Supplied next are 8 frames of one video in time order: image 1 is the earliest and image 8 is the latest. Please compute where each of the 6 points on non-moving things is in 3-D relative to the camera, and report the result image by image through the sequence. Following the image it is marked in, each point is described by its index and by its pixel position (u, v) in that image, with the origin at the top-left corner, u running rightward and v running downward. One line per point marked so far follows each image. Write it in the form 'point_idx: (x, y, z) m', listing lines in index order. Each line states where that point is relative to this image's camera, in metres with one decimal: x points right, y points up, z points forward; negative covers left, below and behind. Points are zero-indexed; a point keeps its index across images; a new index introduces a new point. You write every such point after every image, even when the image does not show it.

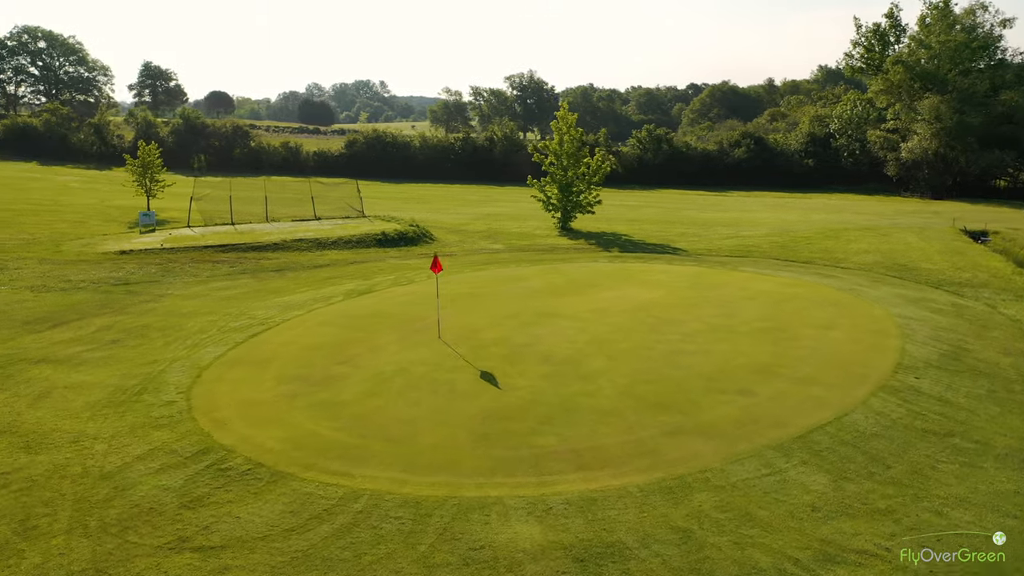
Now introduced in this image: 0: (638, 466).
0: (+1.7, -2.4, +11.1) m
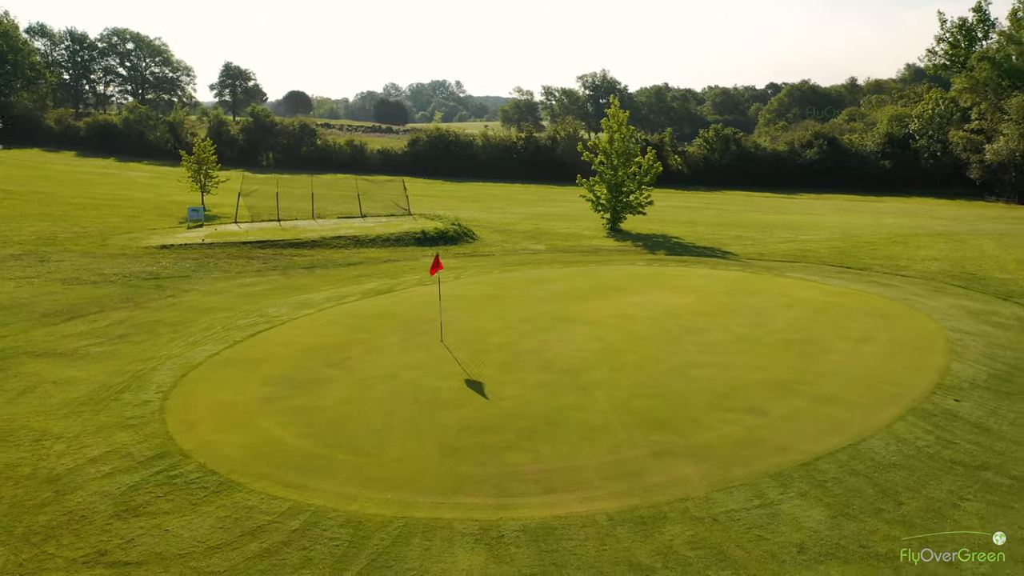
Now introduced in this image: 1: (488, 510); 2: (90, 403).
0: (+1.2, -2.5, +10.1) m
1: (-0.3, -2.6, +9.6) m
2: (-6.7, -1.8, +13.1) m
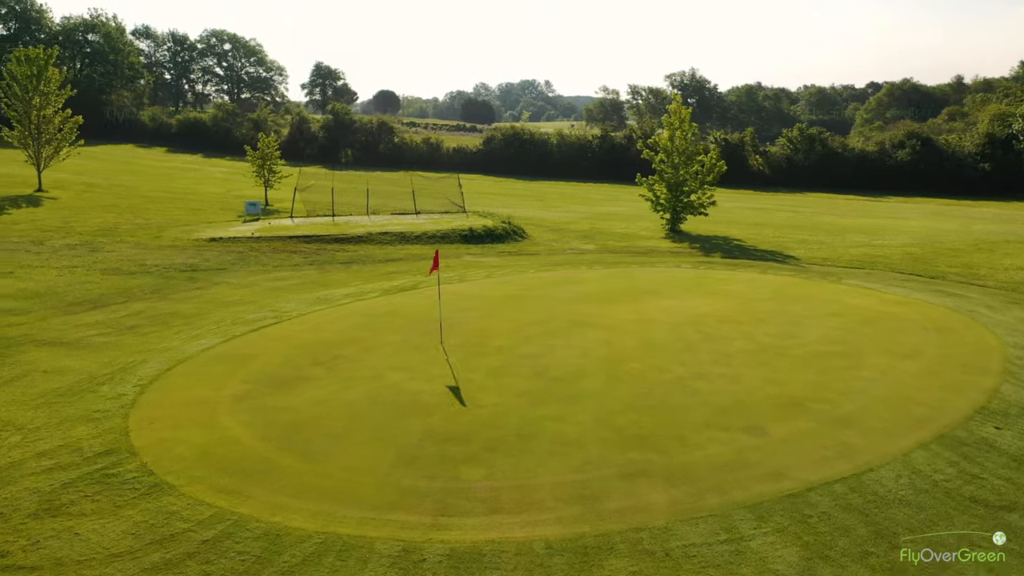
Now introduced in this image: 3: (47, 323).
0: (+0.5, -2.5, +9.1) m
1: (-1.0, -2.6, +8.8) m
2: (-7.0, -1.7, +13.0) m
3: (-10.0, -0.8, +17.7) m
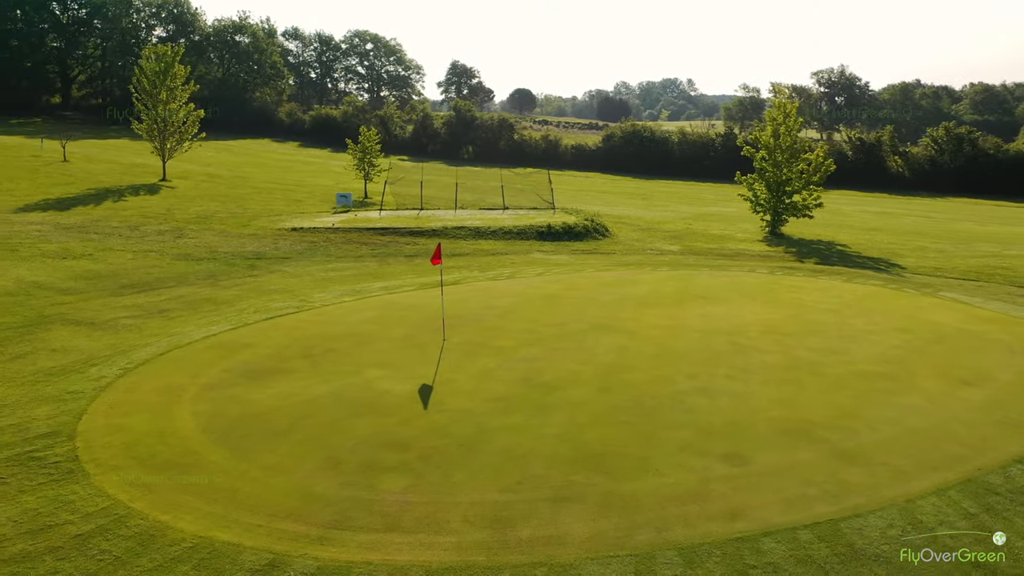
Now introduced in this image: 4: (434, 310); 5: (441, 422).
0: (-0.5, -2.5, +8.1) m
1: (-2.1, -2.5, +8.0) m
2: (-7.2, -1.4, +13.2) m
3: (-9.4, -0.4, +18.3) m
4: (-1.6, -0.4, +17.2) m
5: (-0.9, -1.8, +10.9) m
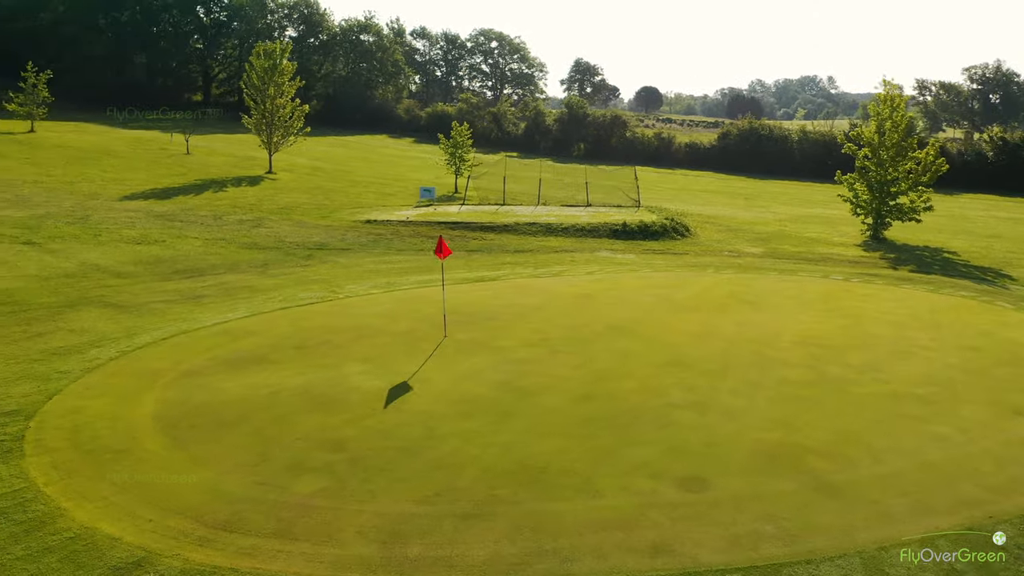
0: (-1.5, -2.4, +7.4) m
1: (-3.1, -2.3, +7.6) m
2: (-7.4, -1.1, +13.5) m
3: (-8.7, 0.0, +18.9) m
4: (-1.2, -0.3, +16.6) m
5: (-1.5, -1.7, +10.3) m
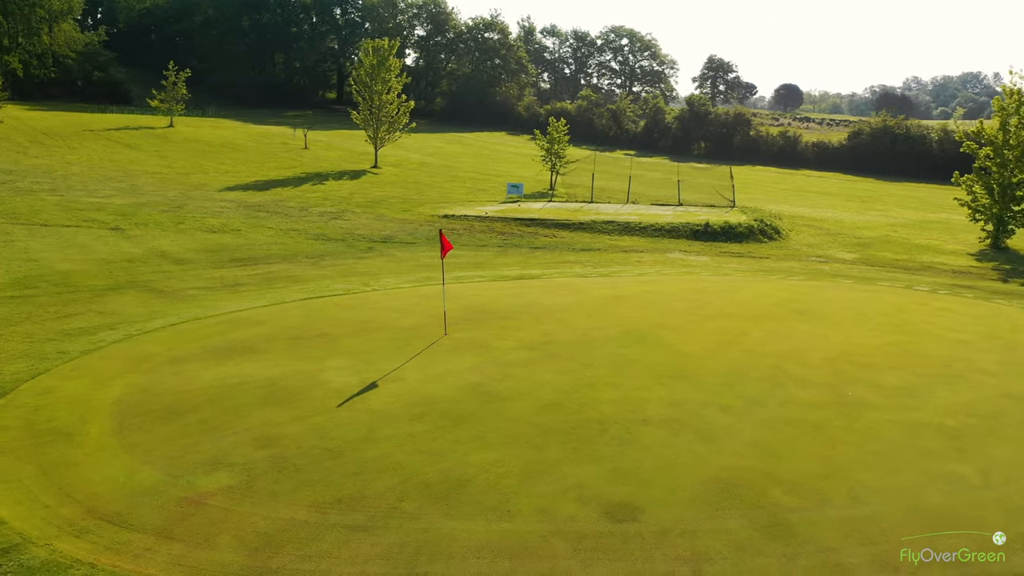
0: (-2.6, -2.3, +7.0) m
1: (-4.1, -2.2, +7.5) m
2: (-7.4, -0.8, +13.9) m
3: (-7.8, +0.3, +19.5) m
4: (-0.7, -0.3, +16.0) m
5: (-2.1, -1.6, +9.9) m
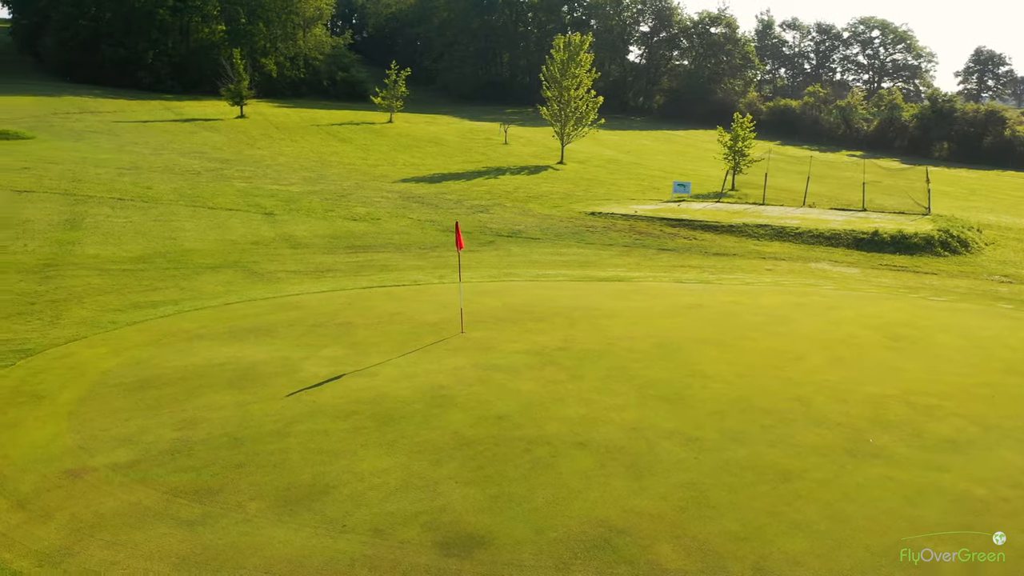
0: (-4.1, -2.1, +7.1) m
1: (-5.5, -1.9, +8.0) m
2: (-6.7, -0.3, +15.0) m
3: (-5.5, +0.8, +20.5) m
4: (+0.3, -0.2, +15.2) m
5: (-2.8, -1.4, +9.7) m
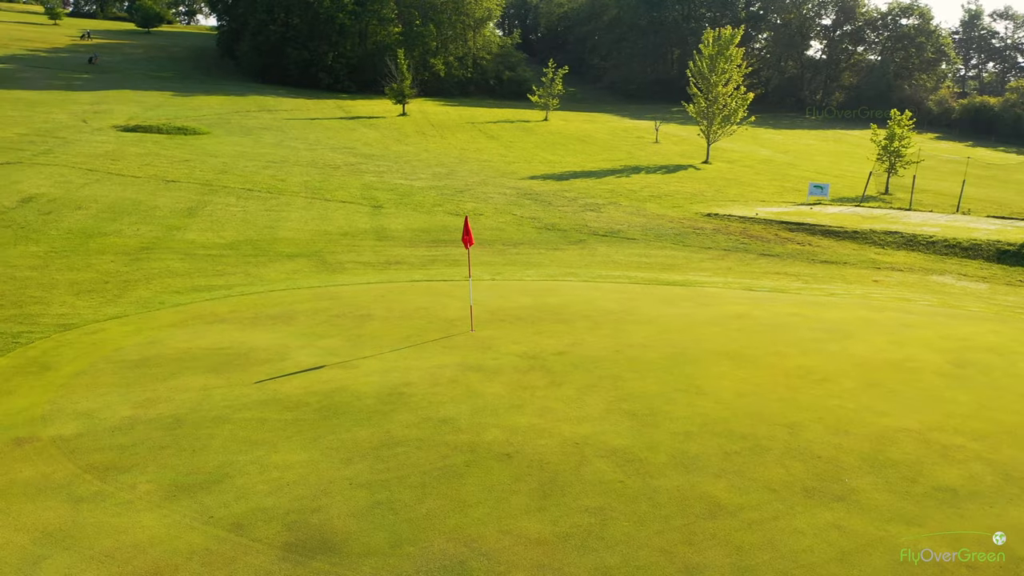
0: (-5.2, -1.9, +7.6) m
1: (-6.3, -1.6, +8.7) m
2: (-6.0, 0.0, +15.8) m
3: (-3.6, +1.0, +20.9) m
4: (+0.9, -0.2, +14.6) m
5: (-3.3, -1.3, +9.8) m
